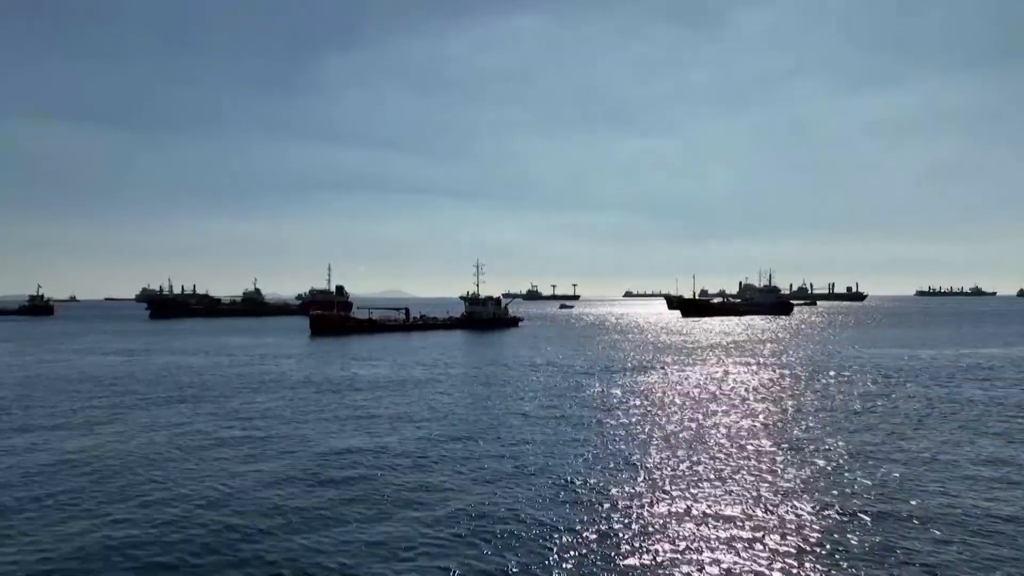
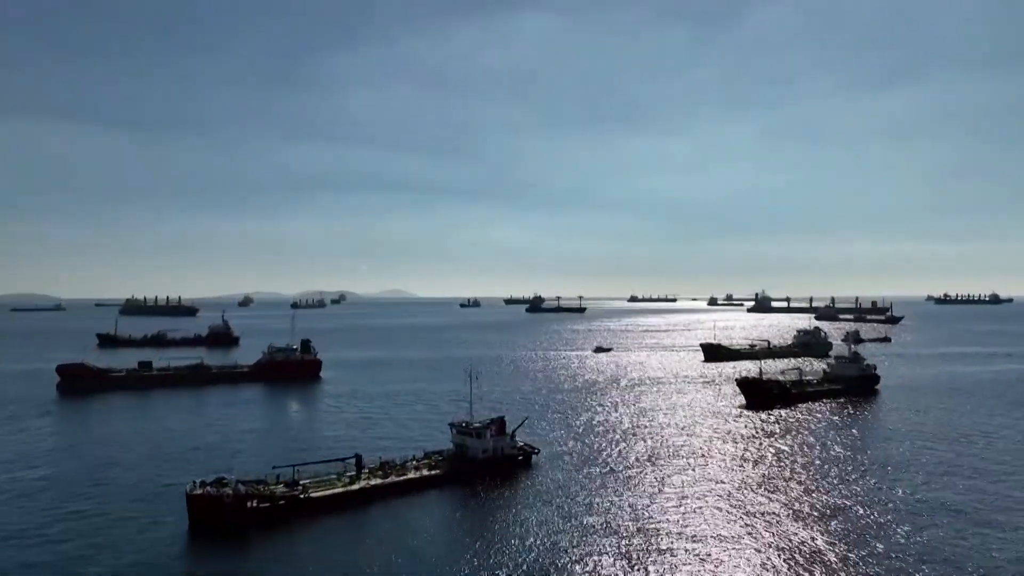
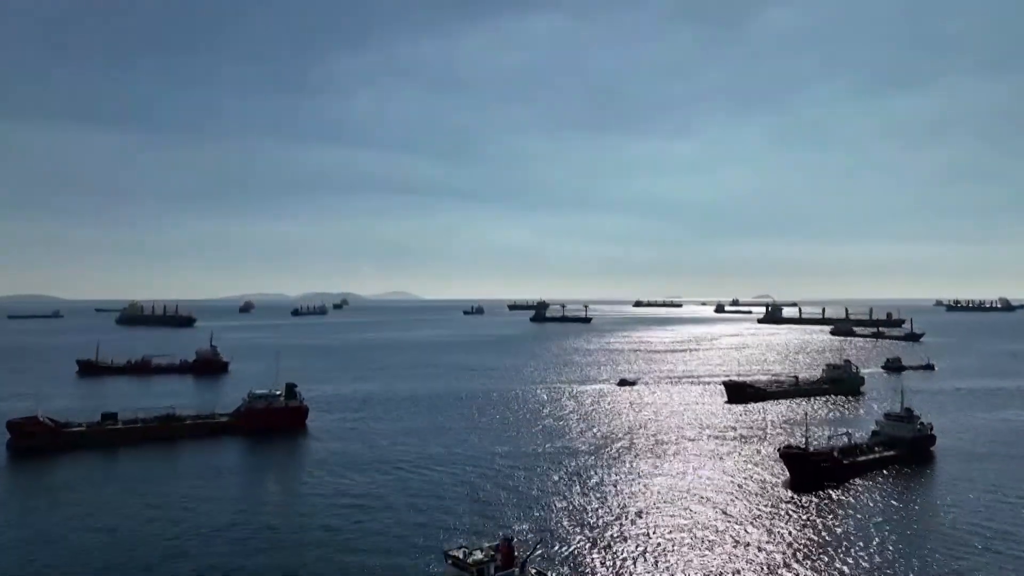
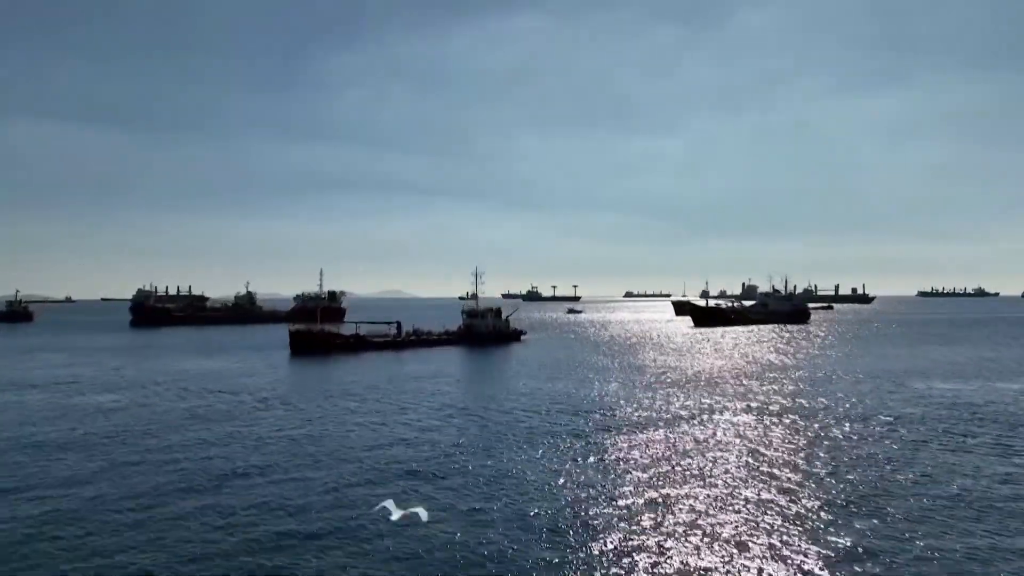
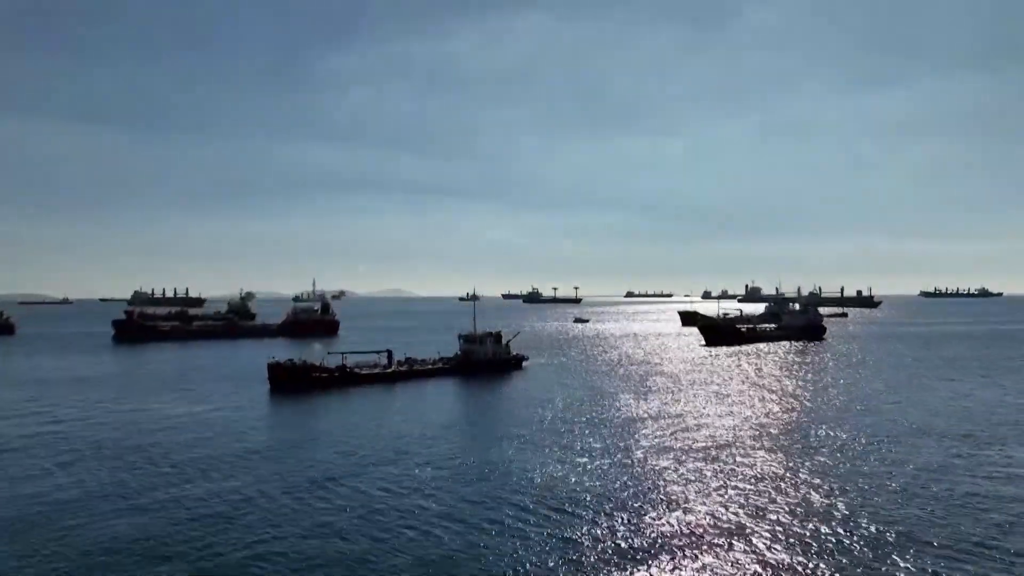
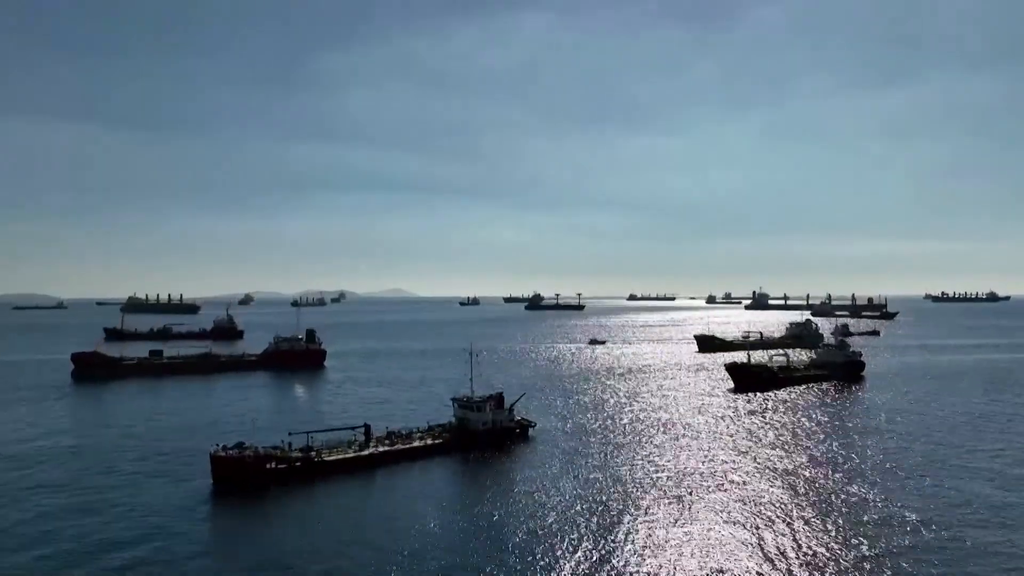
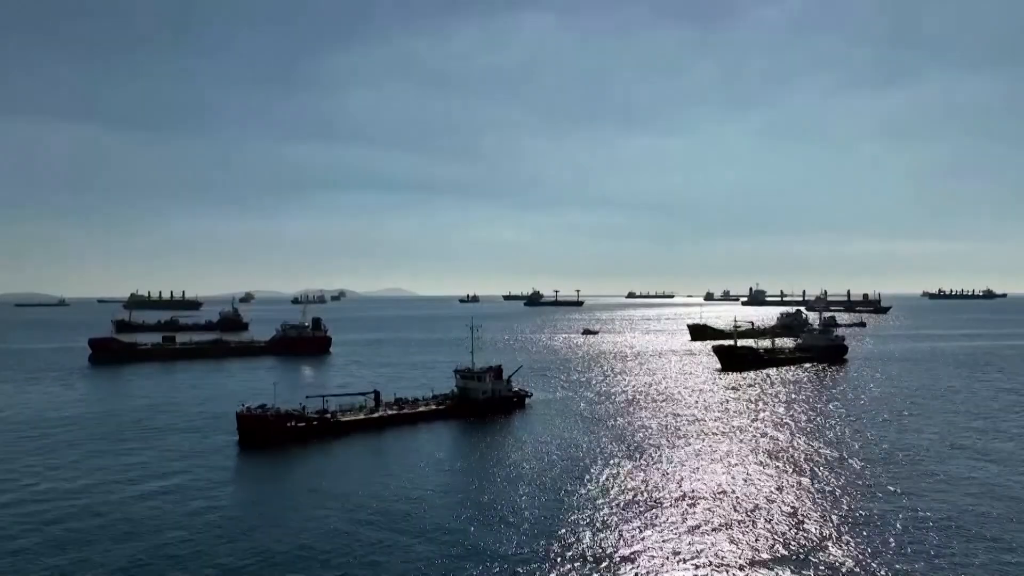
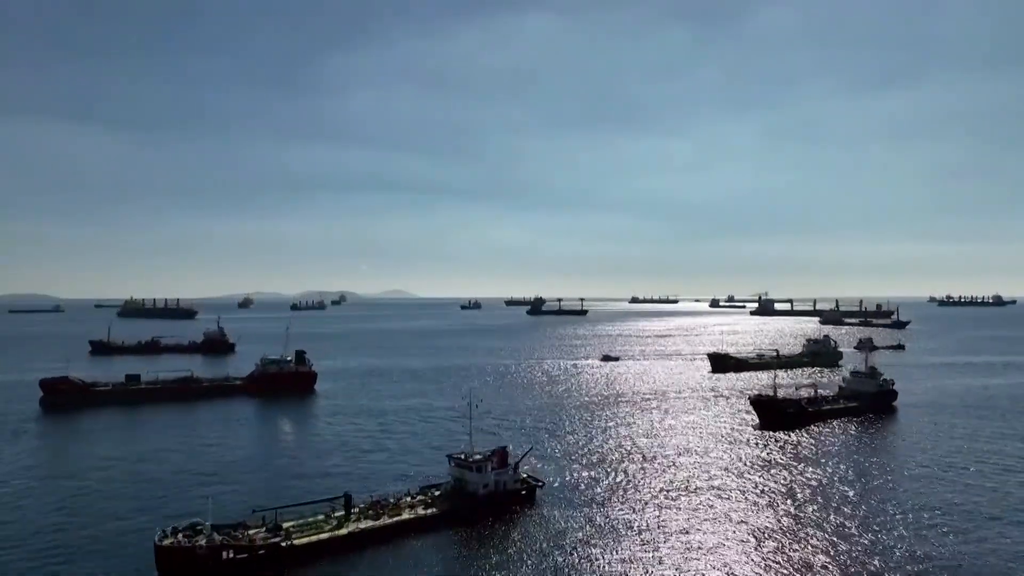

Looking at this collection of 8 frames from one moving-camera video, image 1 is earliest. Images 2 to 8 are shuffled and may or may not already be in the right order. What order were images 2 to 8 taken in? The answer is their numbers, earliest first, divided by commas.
4, 5, 7, 6, 2, 8, 3
